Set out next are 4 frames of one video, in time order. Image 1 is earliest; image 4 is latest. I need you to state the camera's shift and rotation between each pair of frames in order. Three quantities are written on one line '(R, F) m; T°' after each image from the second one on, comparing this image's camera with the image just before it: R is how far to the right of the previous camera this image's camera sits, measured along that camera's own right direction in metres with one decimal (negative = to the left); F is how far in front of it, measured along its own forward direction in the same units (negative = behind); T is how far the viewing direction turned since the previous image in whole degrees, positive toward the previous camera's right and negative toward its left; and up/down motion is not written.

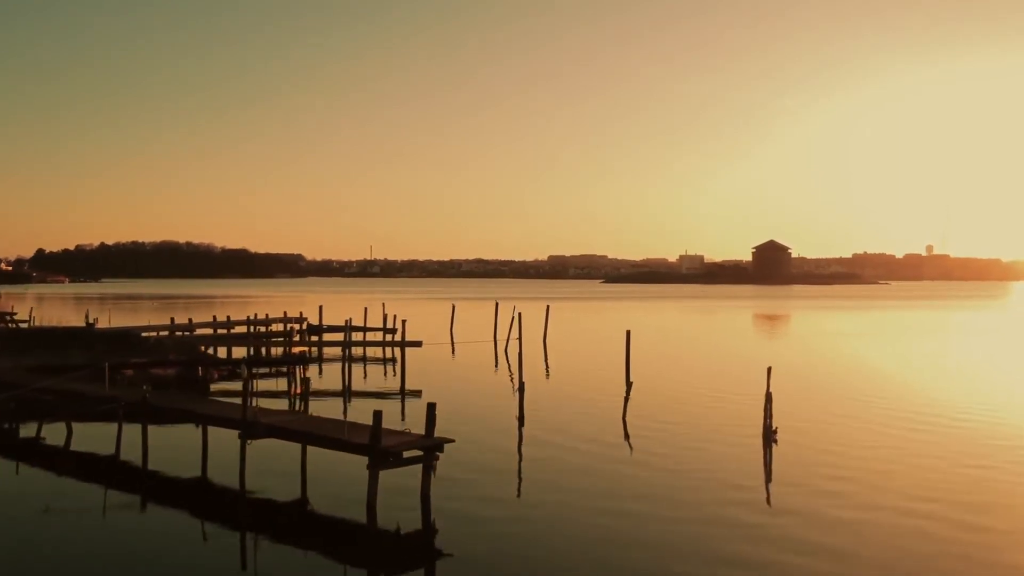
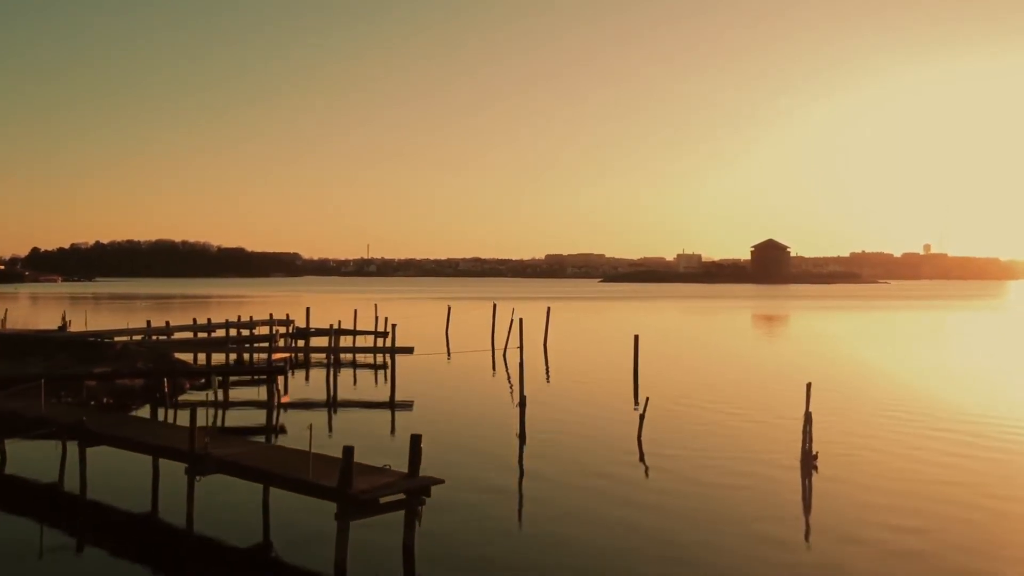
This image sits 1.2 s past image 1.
(0.0, +0.9) m; 0°
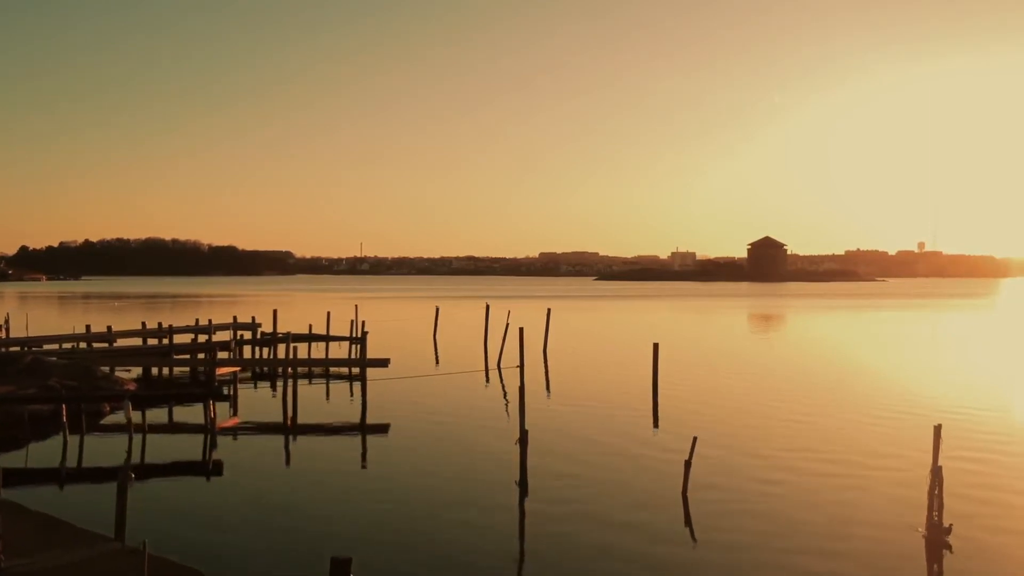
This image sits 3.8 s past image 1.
(0.0, +1.8) m; 0°
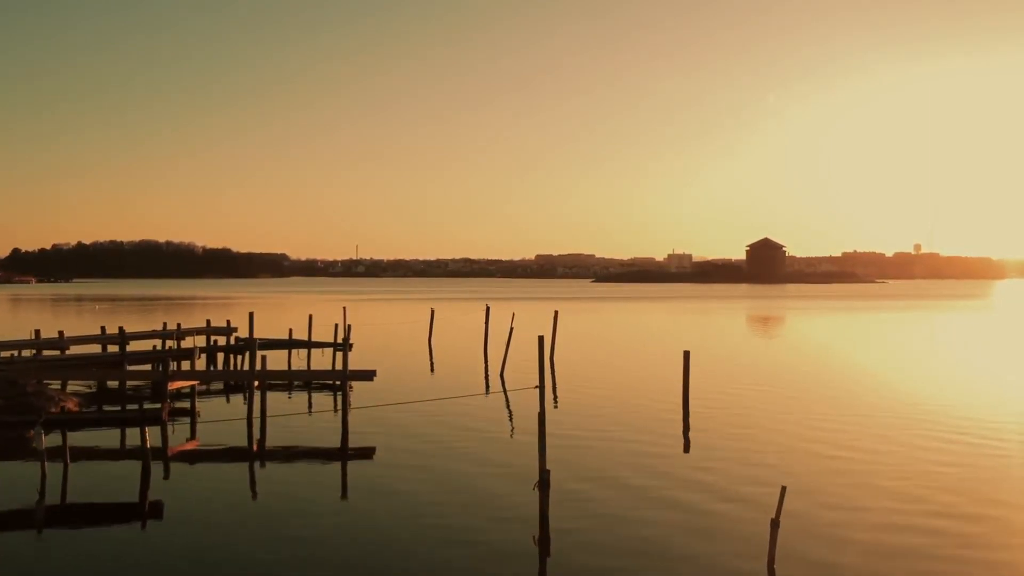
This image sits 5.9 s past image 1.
(-0.1, +1.4) m; 0°
